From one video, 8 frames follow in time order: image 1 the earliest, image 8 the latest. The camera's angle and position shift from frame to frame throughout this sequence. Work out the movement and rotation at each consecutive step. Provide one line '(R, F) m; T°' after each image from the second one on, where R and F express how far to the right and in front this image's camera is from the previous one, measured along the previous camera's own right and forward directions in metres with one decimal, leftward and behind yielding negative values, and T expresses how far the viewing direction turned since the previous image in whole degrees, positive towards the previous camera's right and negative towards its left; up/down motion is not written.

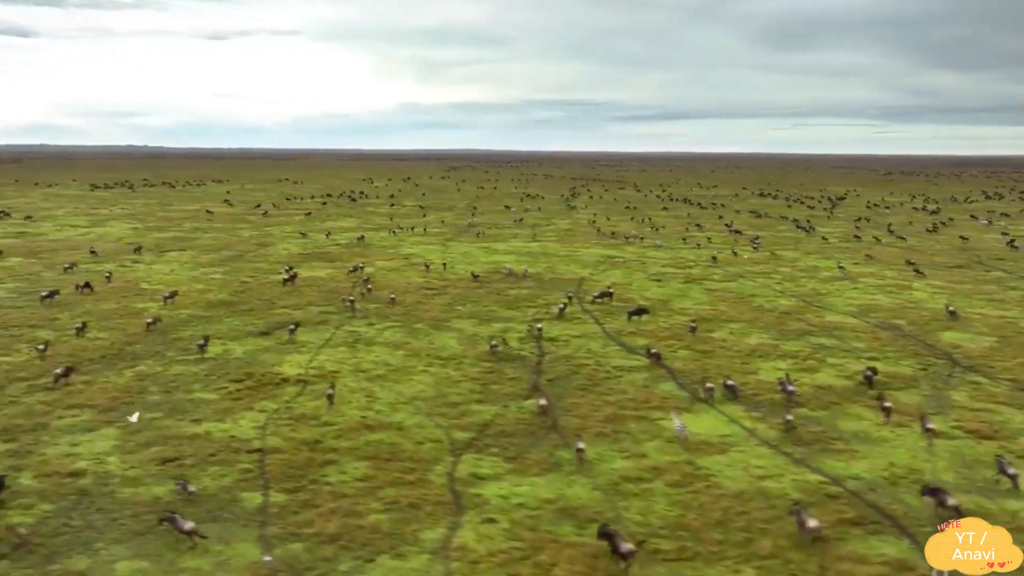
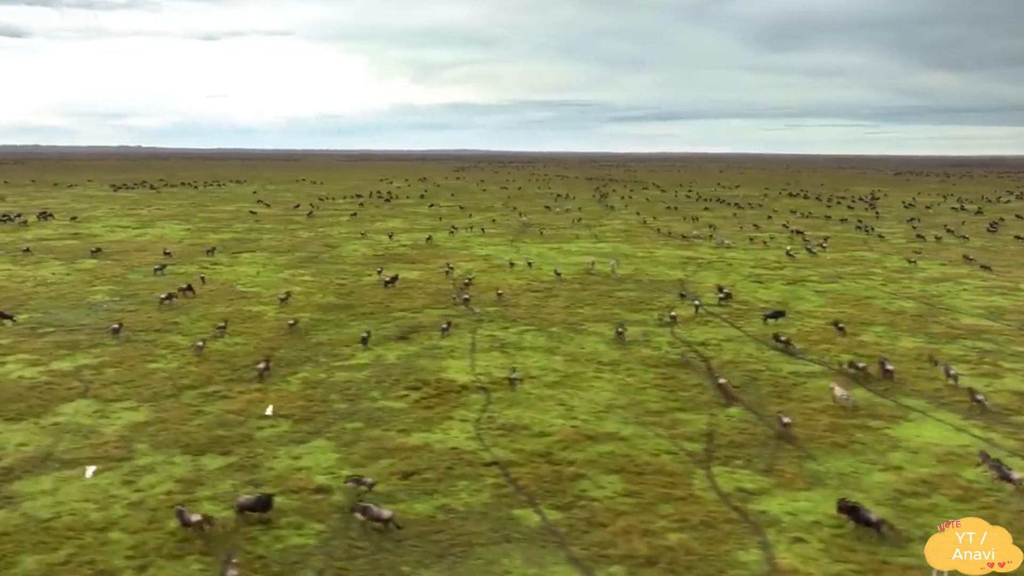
(-3.8, +0.9) m; 0°
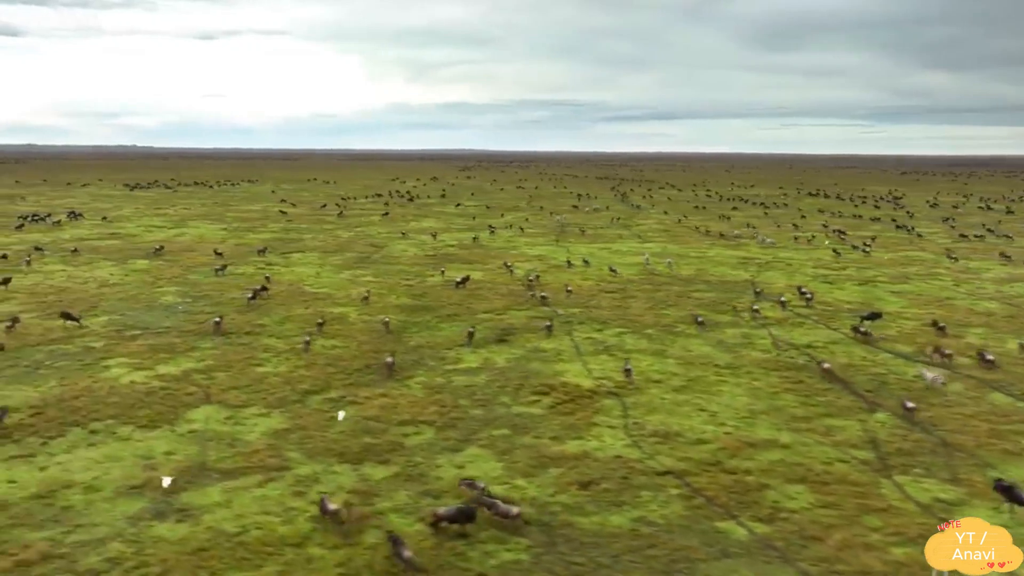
(-2.5, +0.6) m; 0°
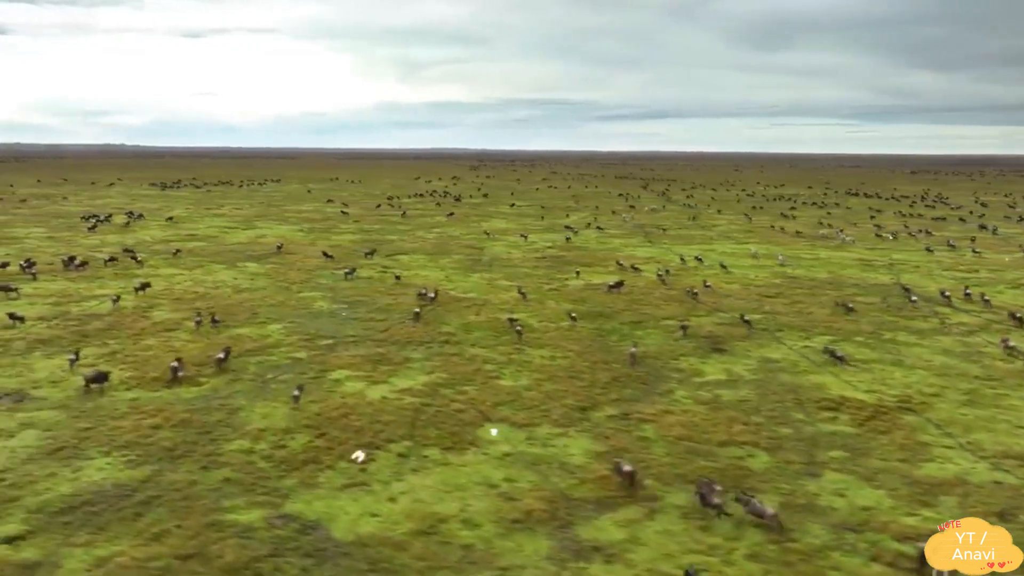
(-5.2, +1.4) m; +1°
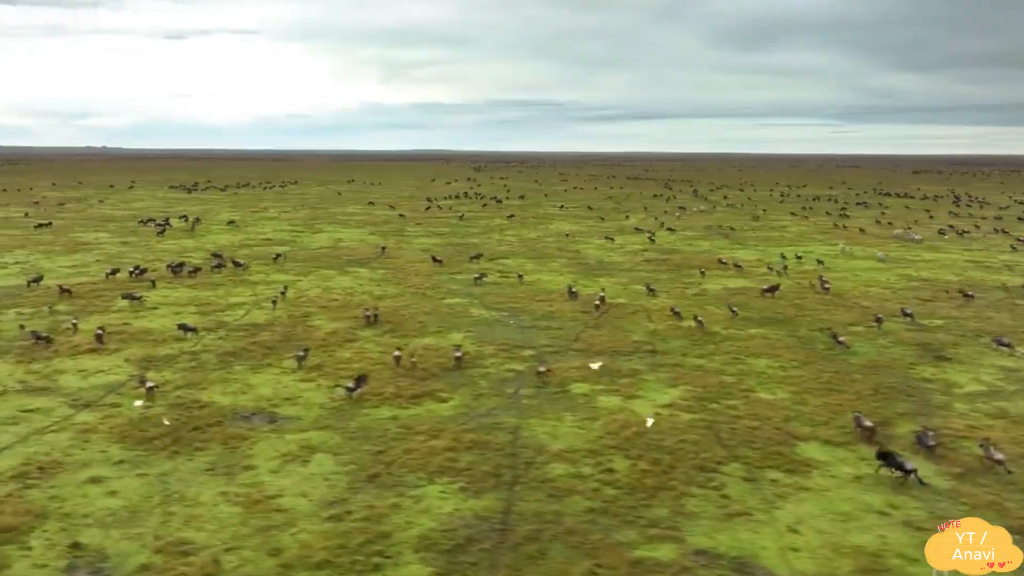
(-5.0, +1.3) m; +1°
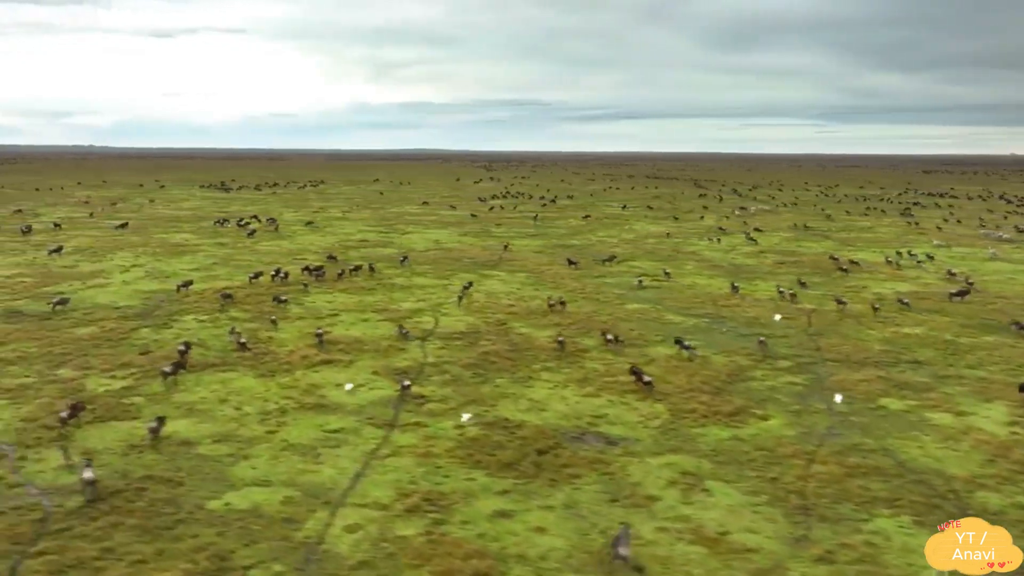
(-5.6, +1.5) m; +1°
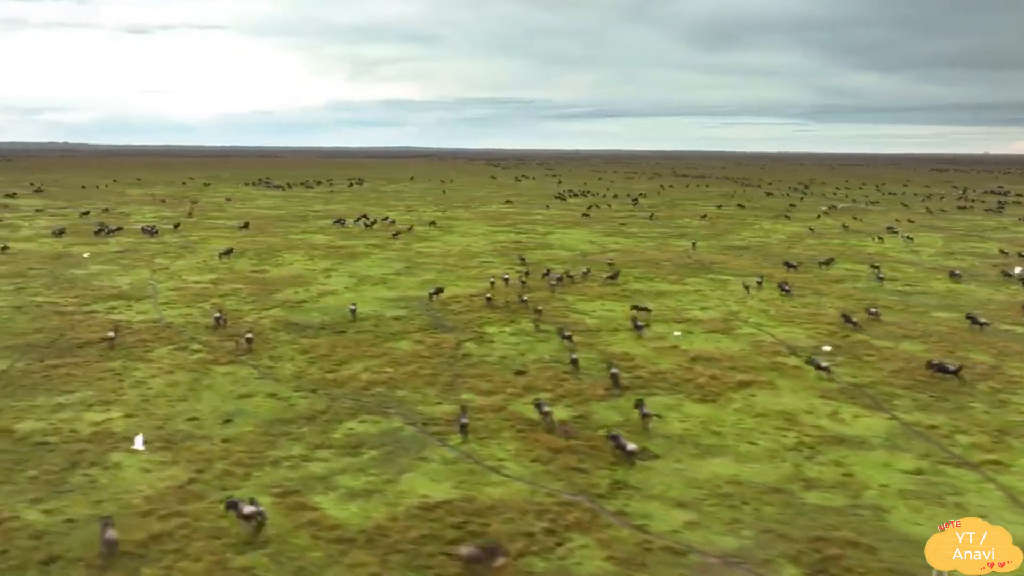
(-8.3, +2.7) m; +1°
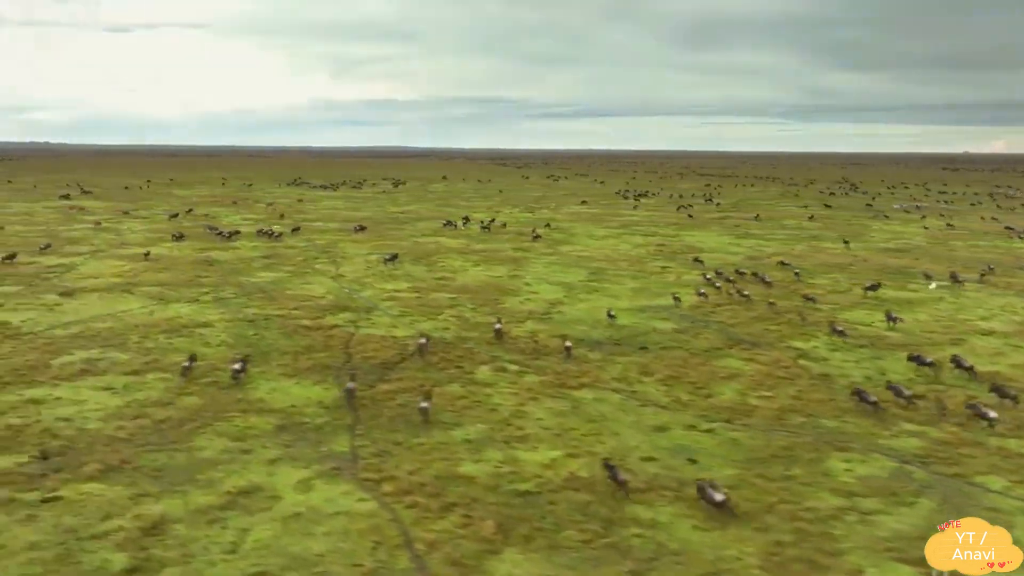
(-6.8, +2.4) m; +1°
